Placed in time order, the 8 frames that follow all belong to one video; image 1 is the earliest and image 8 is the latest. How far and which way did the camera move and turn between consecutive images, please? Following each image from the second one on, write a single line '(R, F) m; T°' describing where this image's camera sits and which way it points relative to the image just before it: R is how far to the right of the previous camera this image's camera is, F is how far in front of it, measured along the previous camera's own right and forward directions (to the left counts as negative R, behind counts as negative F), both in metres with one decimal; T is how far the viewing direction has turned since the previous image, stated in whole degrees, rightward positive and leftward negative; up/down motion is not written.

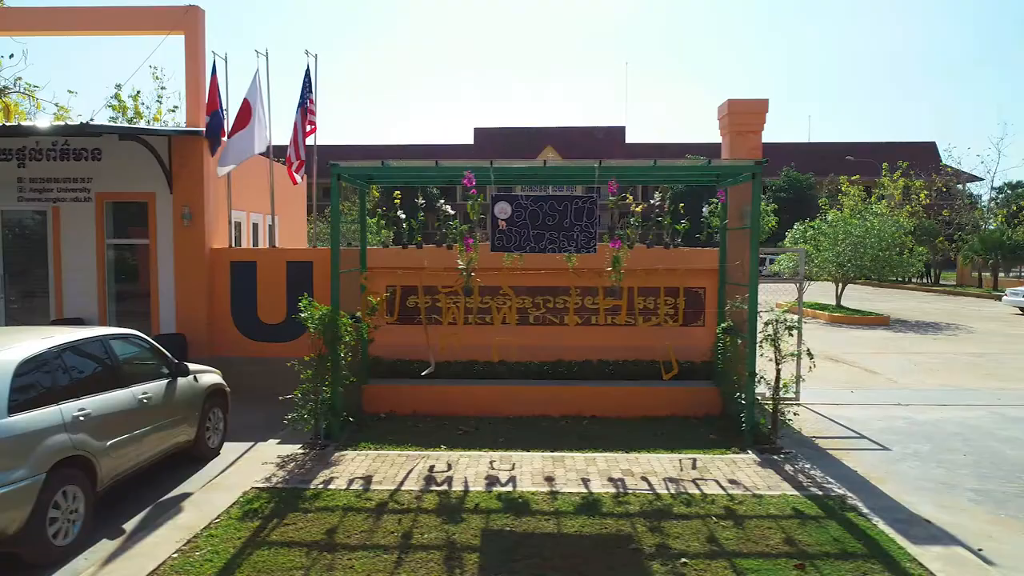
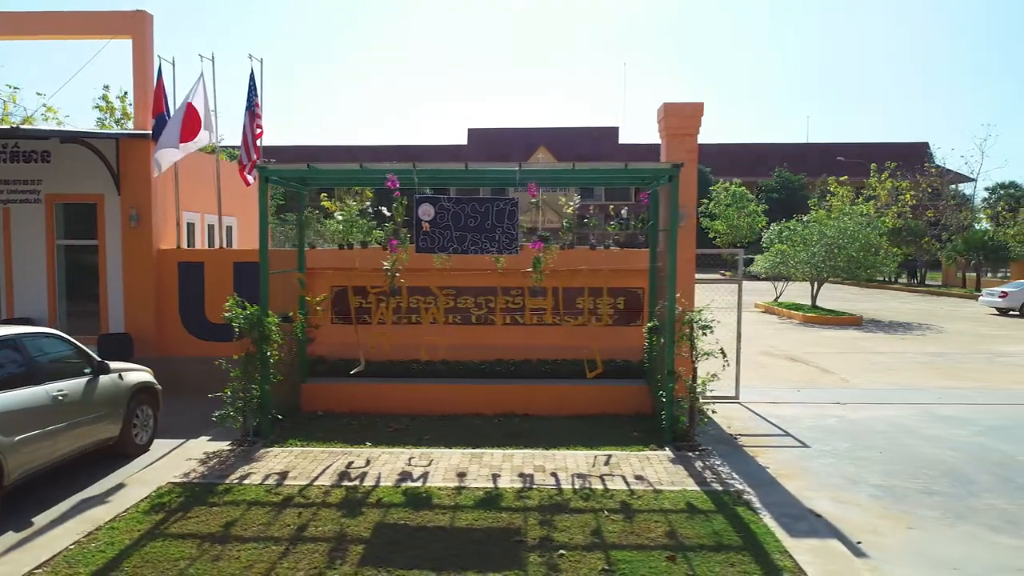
(+0.9, -0.1) m; 0°
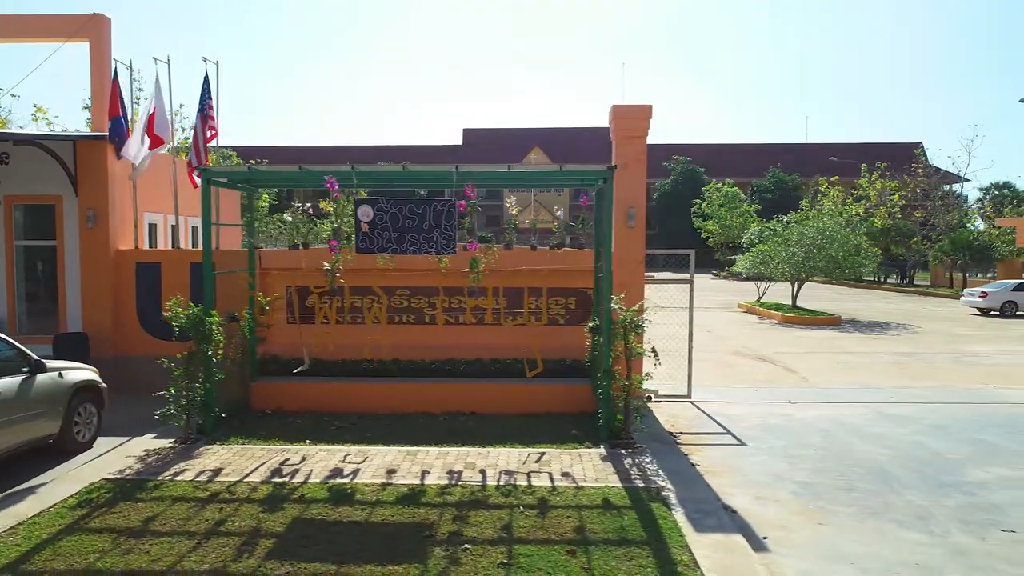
(+0.8, -0.1) m; 0°
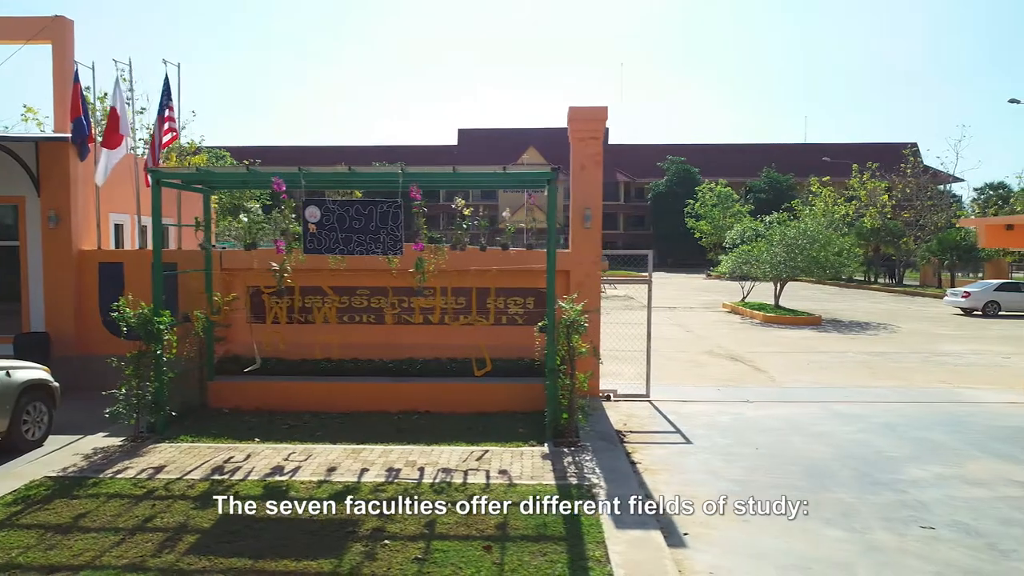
(+0.7, -0.1) m; 0°
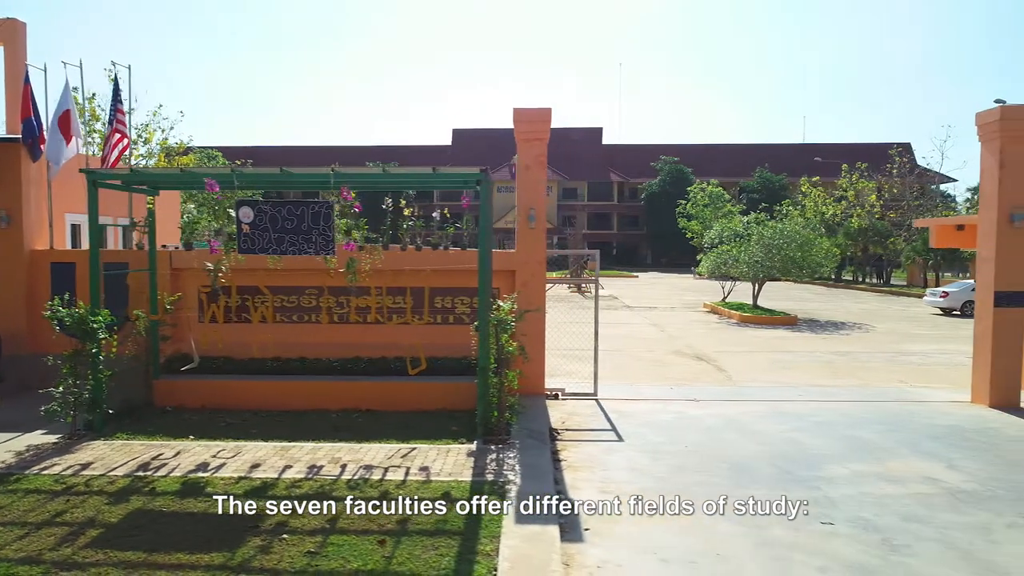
(+0.9, -0.1) m; 0°
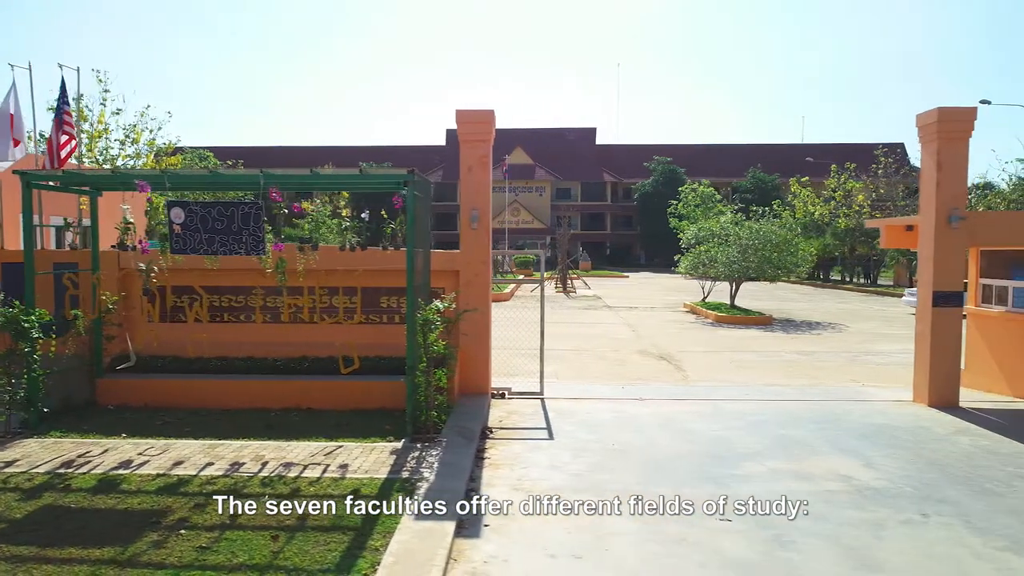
(+0.9, -0.1) m; 0°
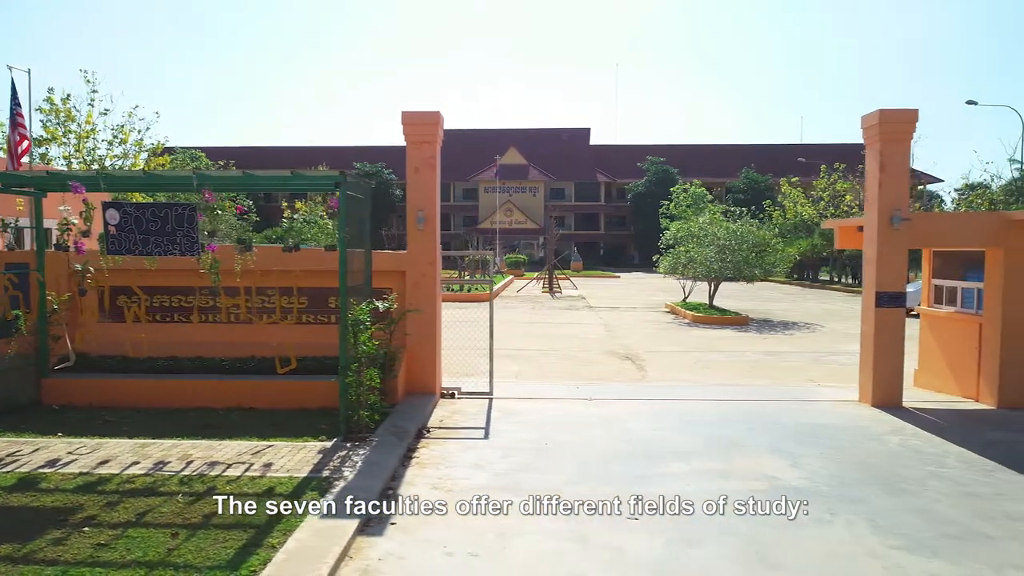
(+0.9, -0.1) m; 0°
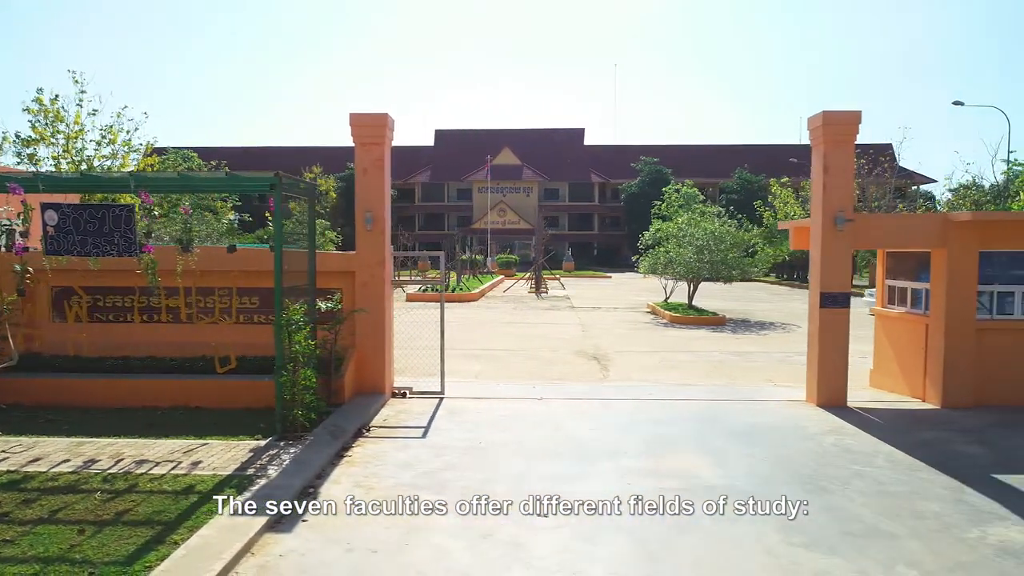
(+0.8, -0.1) m; 0°
